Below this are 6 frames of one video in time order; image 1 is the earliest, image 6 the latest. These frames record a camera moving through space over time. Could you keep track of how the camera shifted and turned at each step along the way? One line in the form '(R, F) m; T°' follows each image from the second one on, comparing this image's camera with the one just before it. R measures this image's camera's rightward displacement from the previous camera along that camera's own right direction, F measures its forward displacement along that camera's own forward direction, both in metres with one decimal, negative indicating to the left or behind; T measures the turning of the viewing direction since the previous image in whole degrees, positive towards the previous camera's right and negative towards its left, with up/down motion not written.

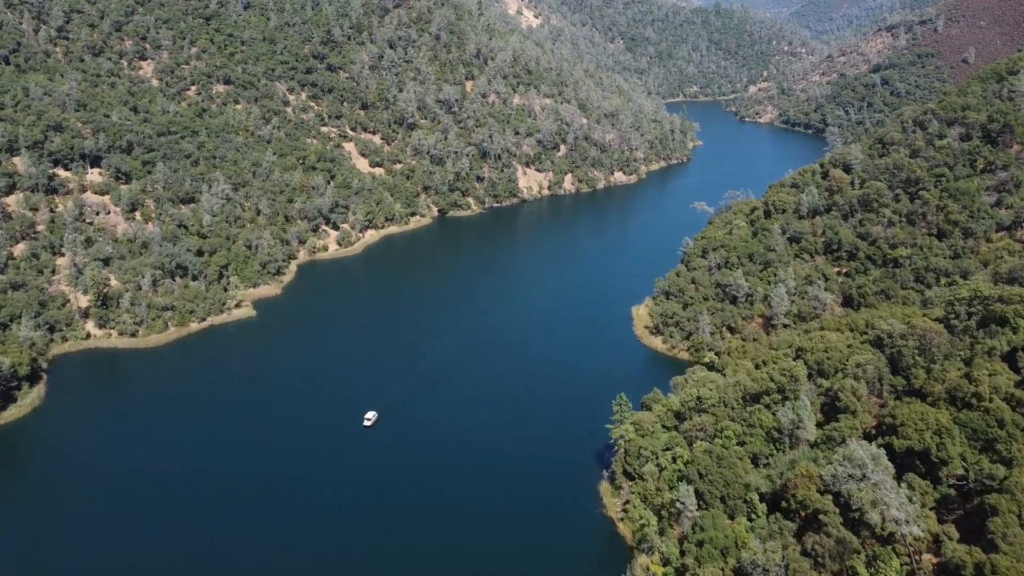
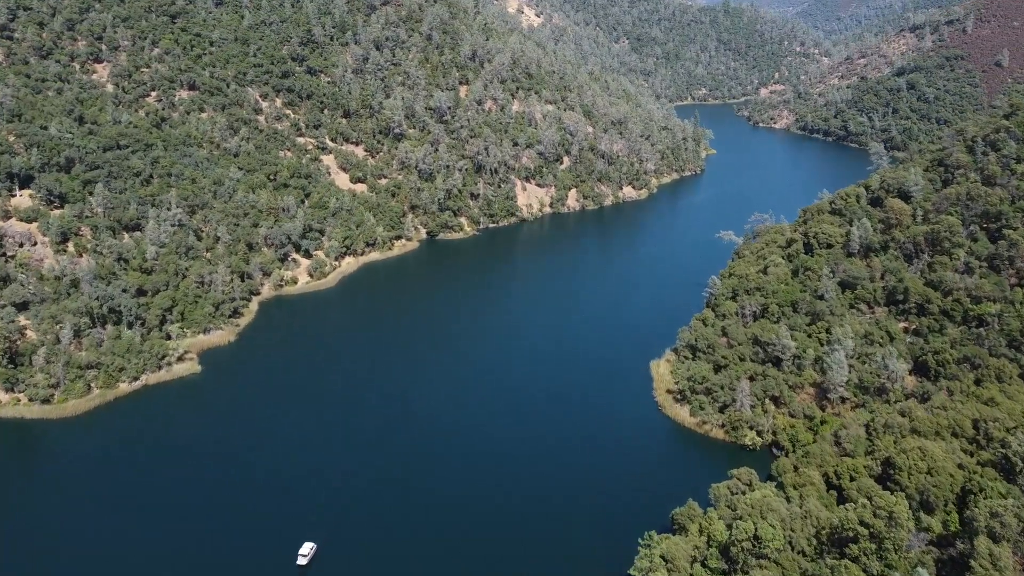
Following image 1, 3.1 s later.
(+0.7, +15.7) m; 0°
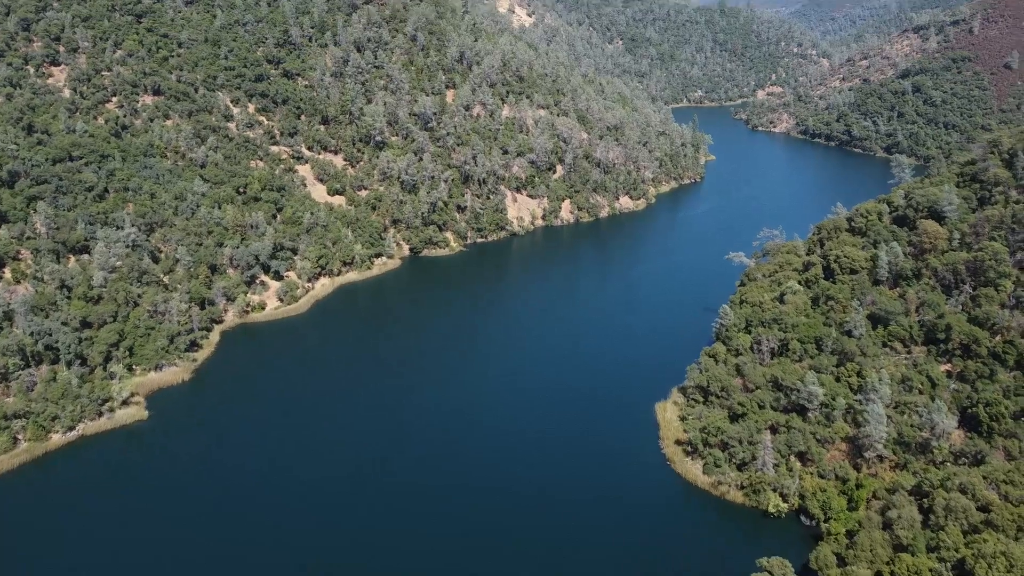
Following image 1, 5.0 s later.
(+0.5, +9.1) m; +1°
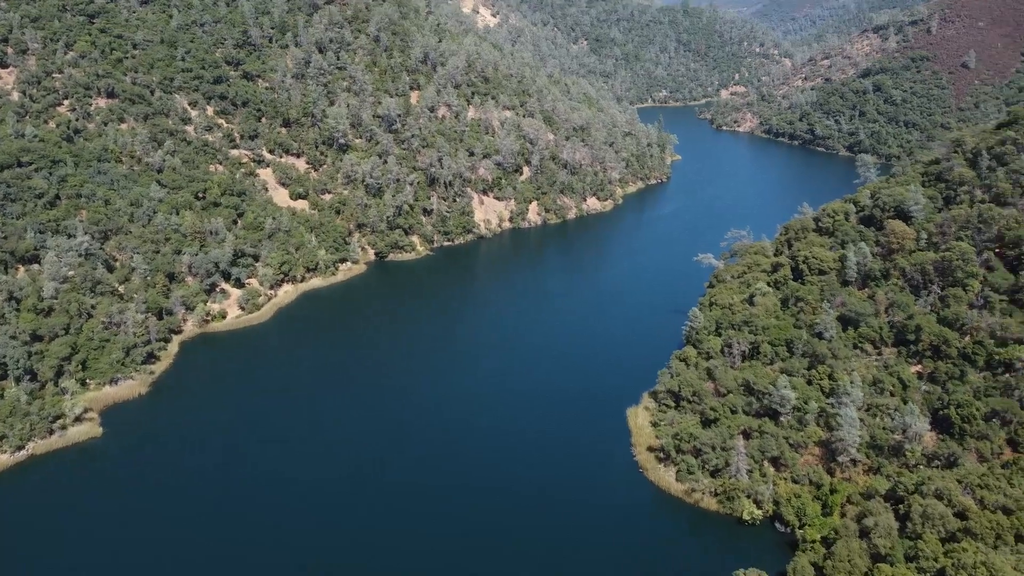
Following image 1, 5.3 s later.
(+0.4, +1.9) m; +2°
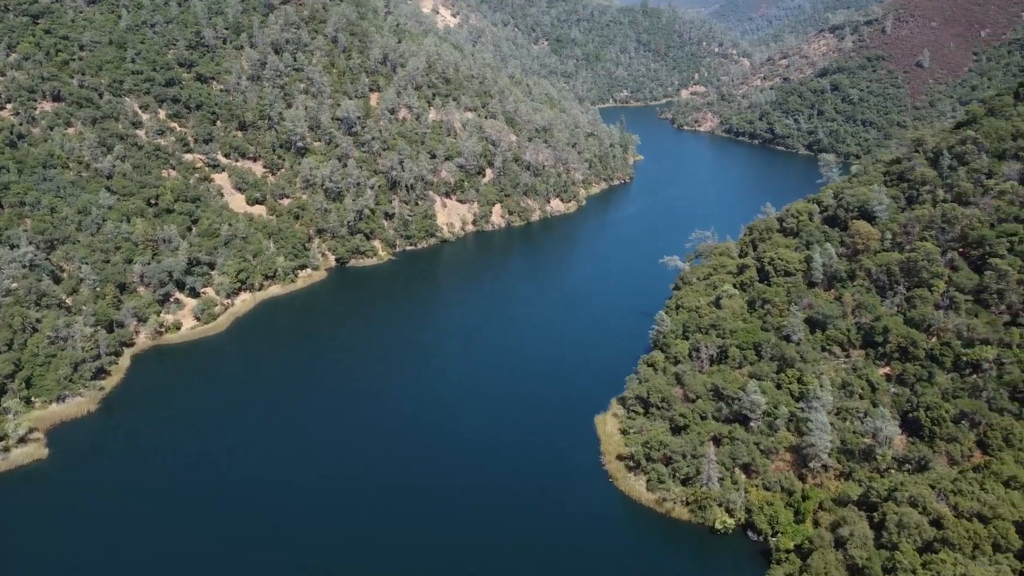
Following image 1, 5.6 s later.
(+0.5, +2.2) m; +3°
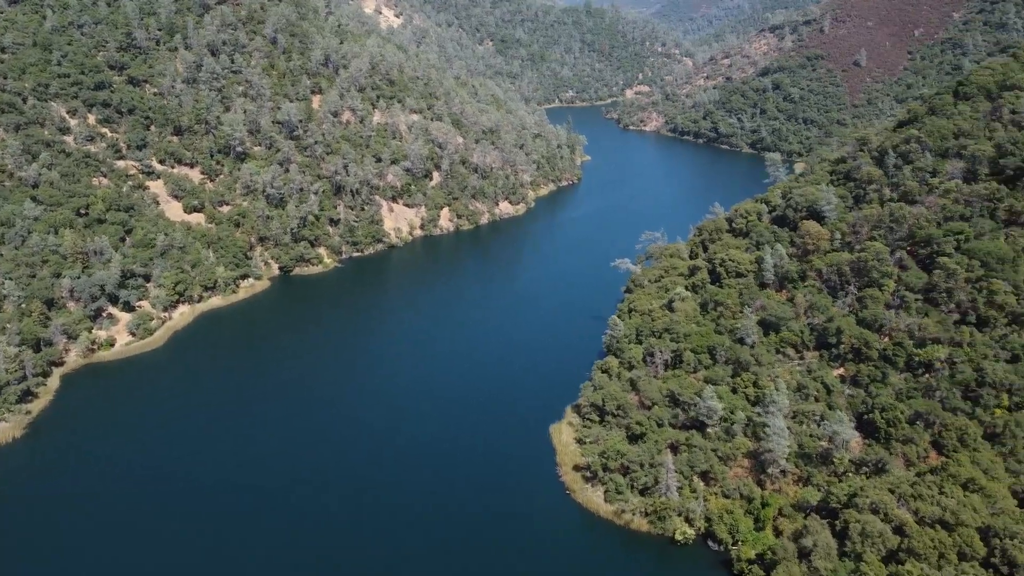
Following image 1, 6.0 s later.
(+0.6, +2.4) m; +4°
